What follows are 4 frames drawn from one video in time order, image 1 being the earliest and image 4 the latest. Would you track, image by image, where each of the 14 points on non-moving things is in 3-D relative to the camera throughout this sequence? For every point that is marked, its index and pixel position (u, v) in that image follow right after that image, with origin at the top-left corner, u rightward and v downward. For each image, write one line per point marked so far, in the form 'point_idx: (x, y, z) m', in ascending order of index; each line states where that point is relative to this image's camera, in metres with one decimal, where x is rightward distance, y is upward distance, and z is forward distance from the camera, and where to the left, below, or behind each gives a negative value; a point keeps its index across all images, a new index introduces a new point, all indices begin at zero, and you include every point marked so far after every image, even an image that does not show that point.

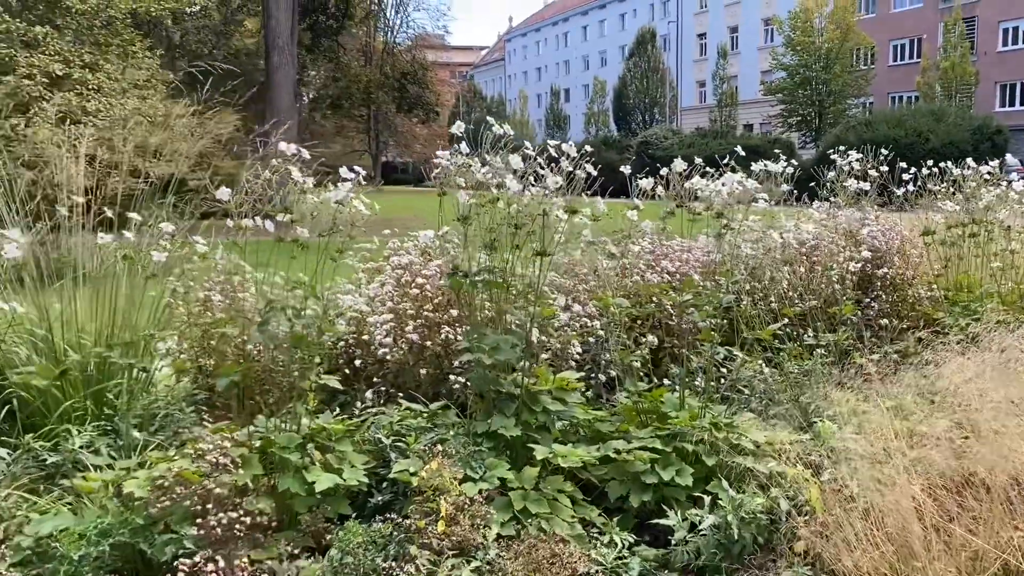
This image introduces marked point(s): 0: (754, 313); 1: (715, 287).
0: (+1.1, -0.1, +4.0) m
1: (+0.8, 0.0, +3.7) m
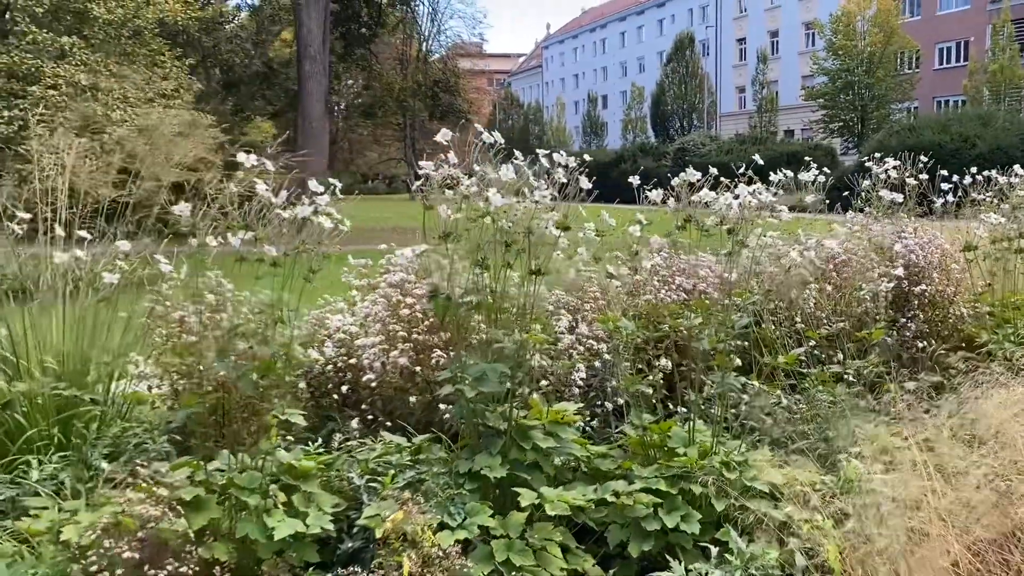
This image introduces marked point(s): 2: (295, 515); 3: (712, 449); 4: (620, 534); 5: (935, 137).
0: (+1.1, -0.2, +3.7) m
1: (+0.8, -0.1, +3.4) m
2: (-0.6, -0.6, +2.5) m
3: (+0.6, -0.5, +2.9) m
4: (+0.3, -0.7, +2.6) m
5: (+8.2, +2.9, +17.6) m
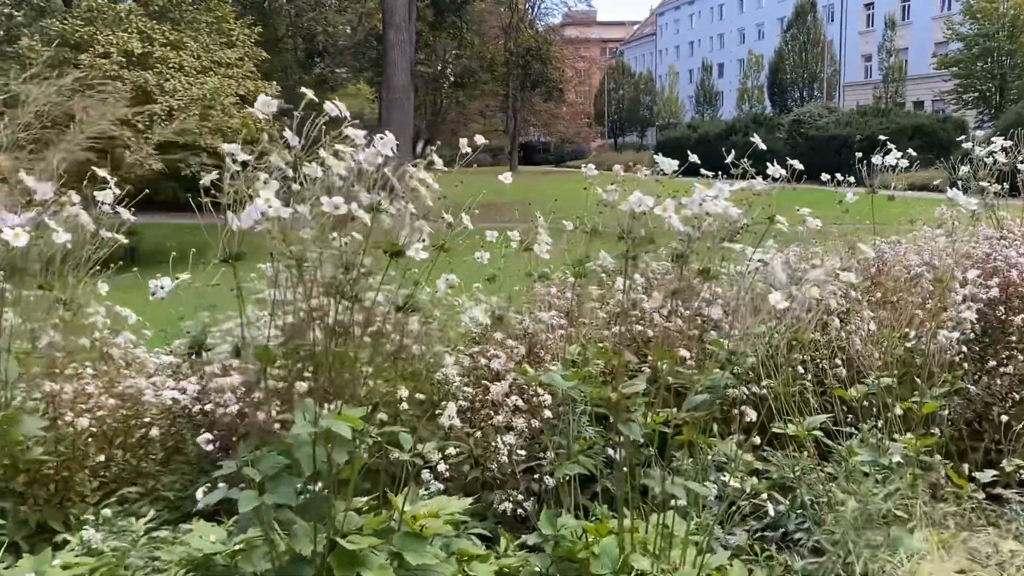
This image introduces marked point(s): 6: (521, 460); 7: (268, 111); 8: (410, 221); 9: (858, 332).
0: (+0.8, -0.3, +2.6) m
1: (+0.6, -0.2, +2.4) m
2: (-1.0, -0.7, +1.7) m
3: (+0.3, -0.6, +2.0) m
4: (-0.1, -0.8, +1.7) m
5: (+9.7, +3.1, +15.5) m
6: (0.0, -0.5, +2.5) m
7: (-0.5, +0.4, +2.0) m
8: (-0.2, +0.1, +2.0) m
9: (+1.1, -0.1, +2.8) m
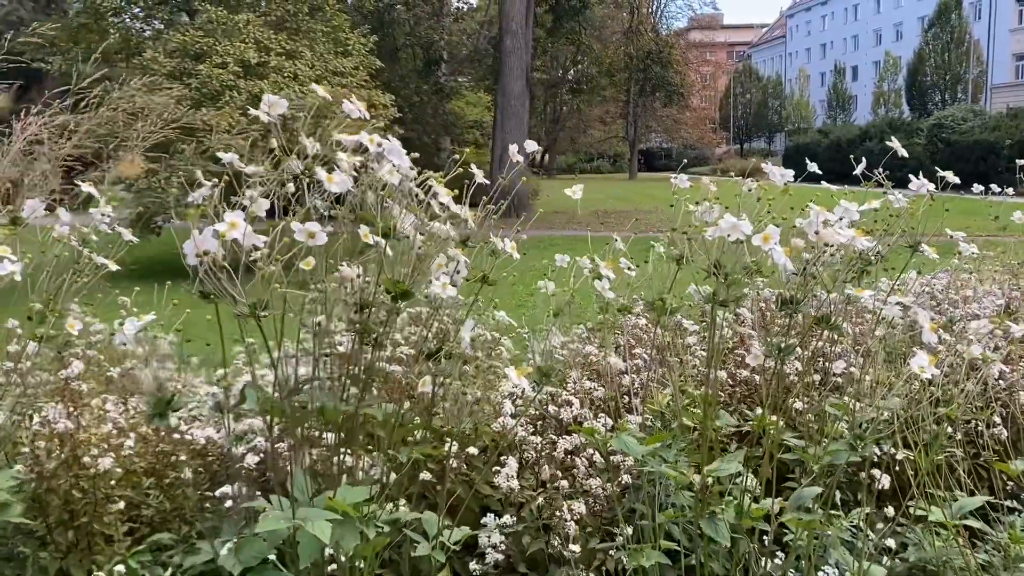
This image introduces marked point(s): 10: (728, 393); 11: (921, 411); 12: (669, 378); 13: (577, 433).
0: (+1.0, -0.4, +2.1) m
1: (+0.7, -0.3, +1.9) m
2: (-0.9, -0.8, +1.4) m
3: (+0.4, -0.7, +1.5) m
4: (0.0, -0.9, +1.3) m
5: (+11.6, +2.7, +13.7) m
6: (+0.2, -0.6, +2.1) m
7: (-0.4, +0.3, +1.7) m
8: (-0.1, +0.1, +1.6) m
9: (+1.2, -0.2, +2.2) m
10: (+0.6, -0.3, +2.4) m
11: (+1.0, -0.3, +2.1) m
12: (+0.4, -0.2, +2.3) m
13: (+0.2, -0.3, +2.2) m
